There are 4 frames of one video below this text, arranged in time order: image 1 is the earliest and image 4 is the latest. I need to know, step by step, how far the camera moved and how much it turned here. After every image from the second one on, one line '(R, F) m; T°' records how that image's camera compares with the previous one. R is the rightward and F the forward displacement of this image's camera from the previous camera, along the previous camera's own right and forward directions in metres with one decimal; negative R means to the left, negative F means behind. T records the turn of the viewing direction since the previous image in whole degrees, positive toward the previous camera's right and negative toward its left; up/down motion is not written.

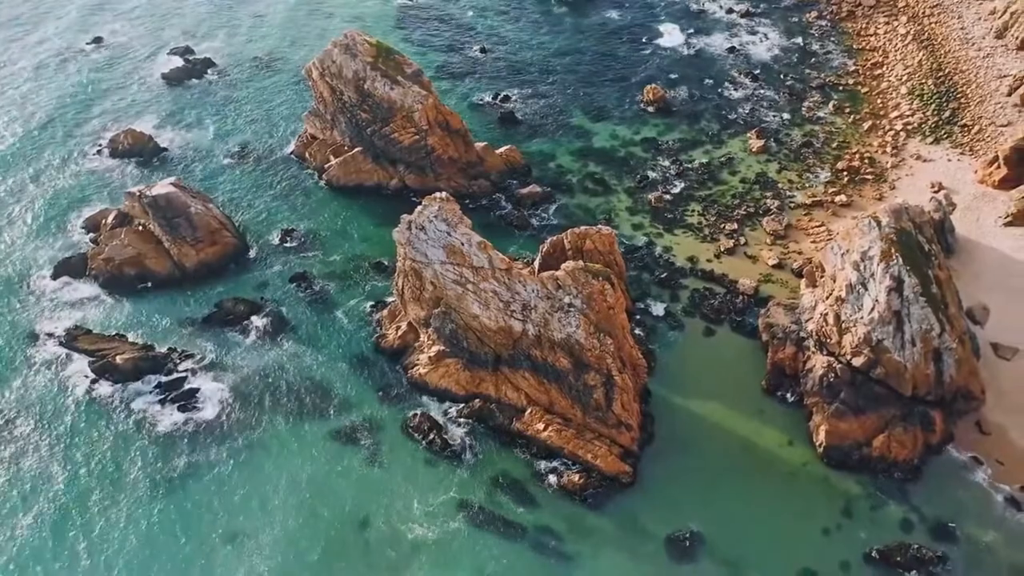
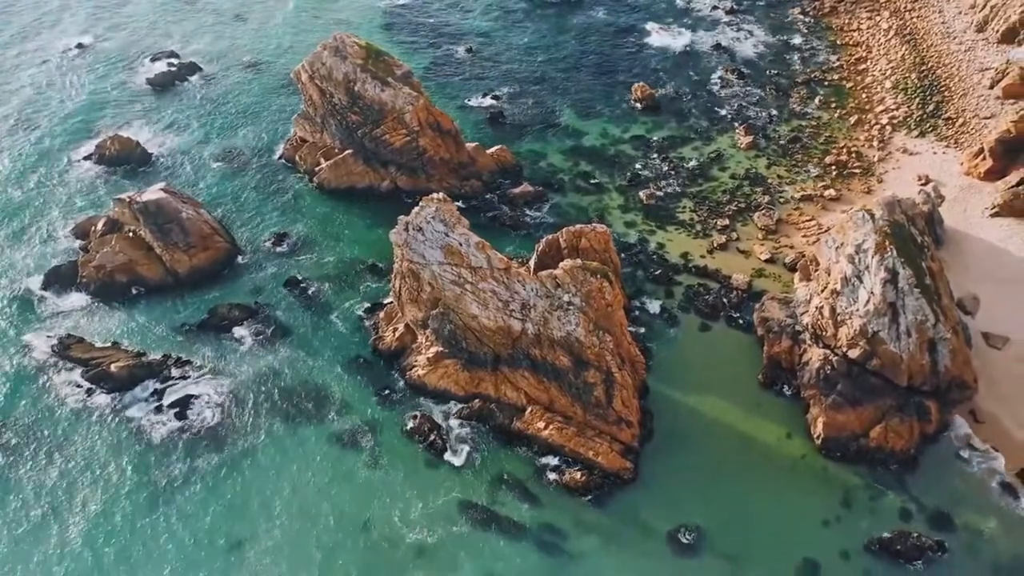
(-0.7, -0.1) m; +1°
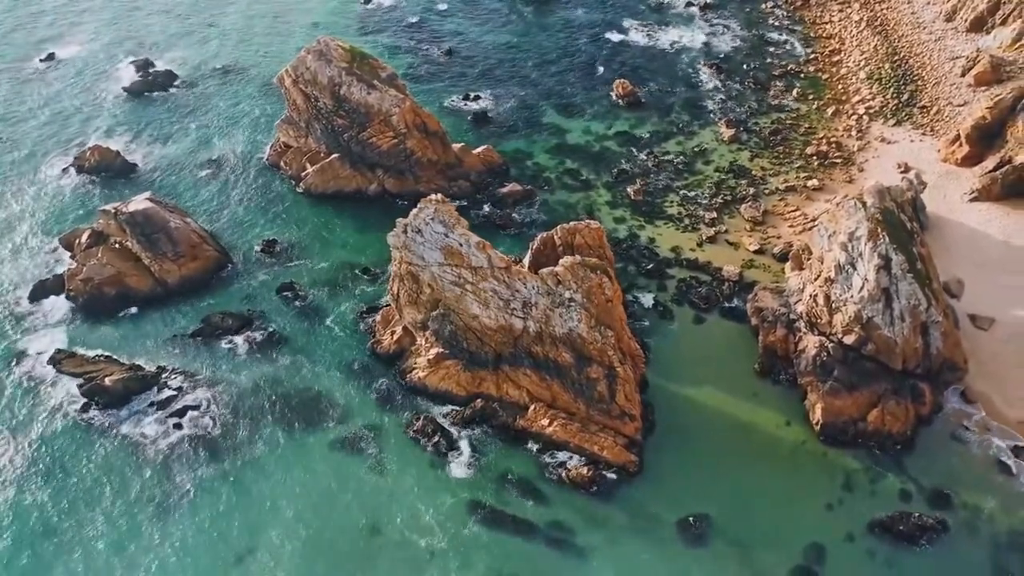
(-1.4, -0.1) m; +2°
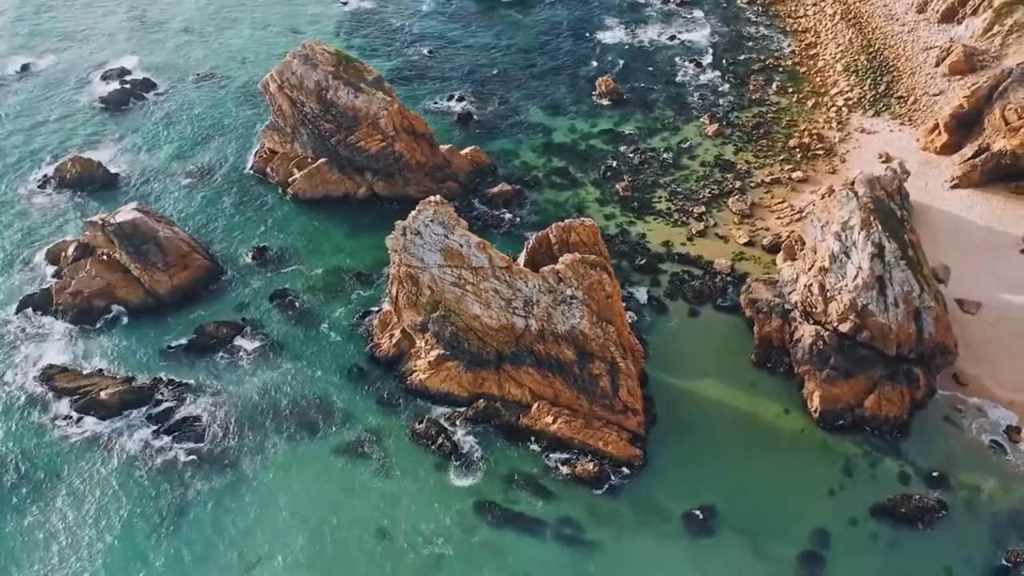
(-1.3, -0.1) m; +2°
